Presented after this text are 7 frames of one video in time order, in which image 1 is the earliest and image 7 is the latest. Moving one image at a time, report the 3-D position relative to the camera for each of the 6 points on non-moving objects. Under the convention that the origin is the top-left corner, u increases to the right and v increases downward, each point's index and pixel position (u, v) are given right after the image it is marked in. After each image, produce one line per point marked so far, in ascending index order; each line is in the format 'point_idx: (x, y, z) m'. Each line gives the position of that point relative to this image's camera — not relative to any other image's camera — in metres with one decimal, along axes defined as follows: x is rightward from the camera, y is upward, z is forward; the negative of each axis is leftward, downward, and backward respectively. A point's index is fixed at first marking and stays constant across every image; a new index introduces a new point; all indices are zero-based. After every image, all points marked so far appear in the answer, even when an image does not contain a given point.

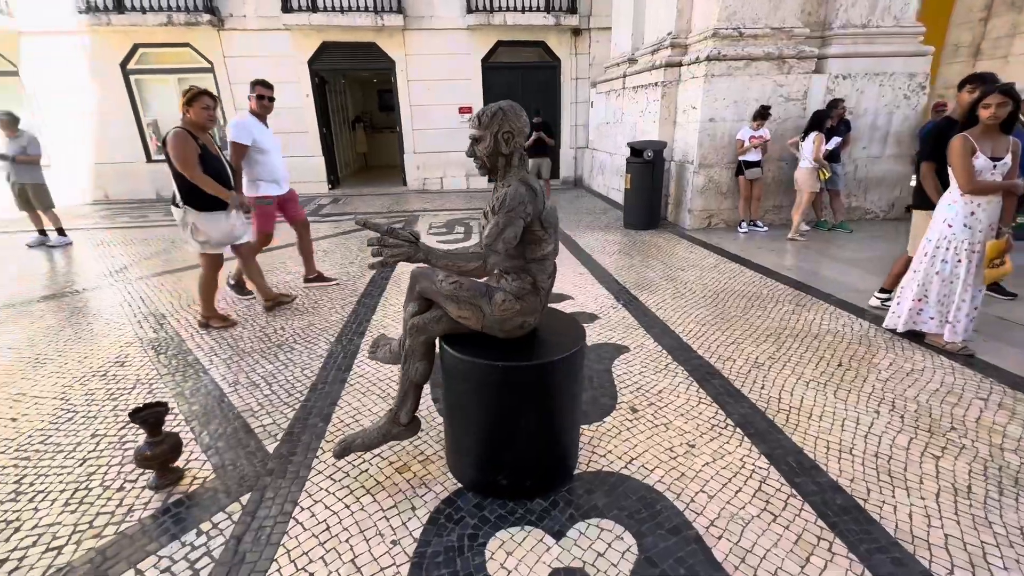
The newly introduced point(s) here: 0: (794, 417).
0: (+1.4, -0.6, +2.3) m
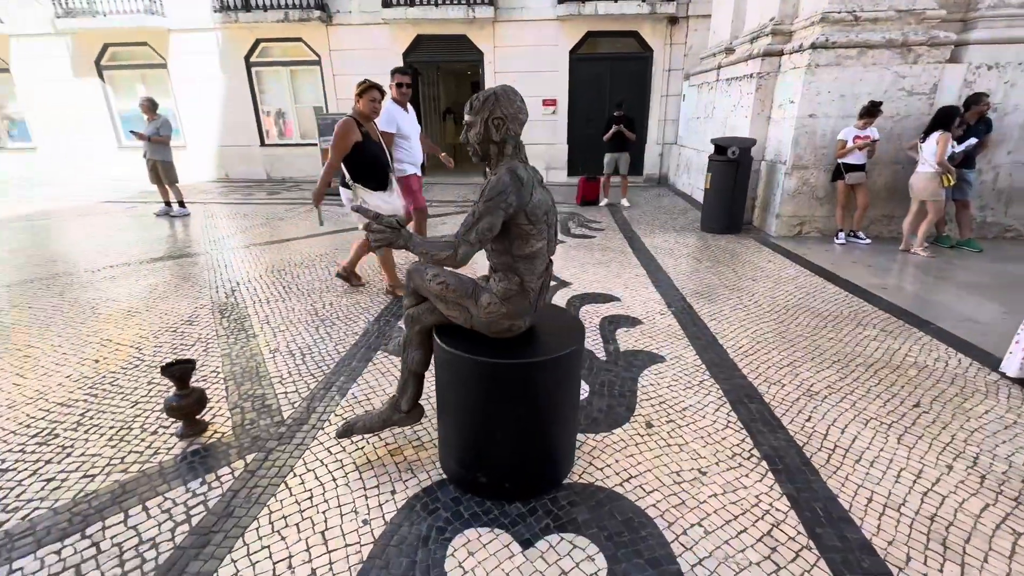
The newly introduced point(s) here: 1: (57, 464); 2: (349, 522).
0: (+1.4, -0.7, +2.0) m
1: (-1.9, -0.7, +1.9) m
2: (-0.6, -0.8, +1.7) m
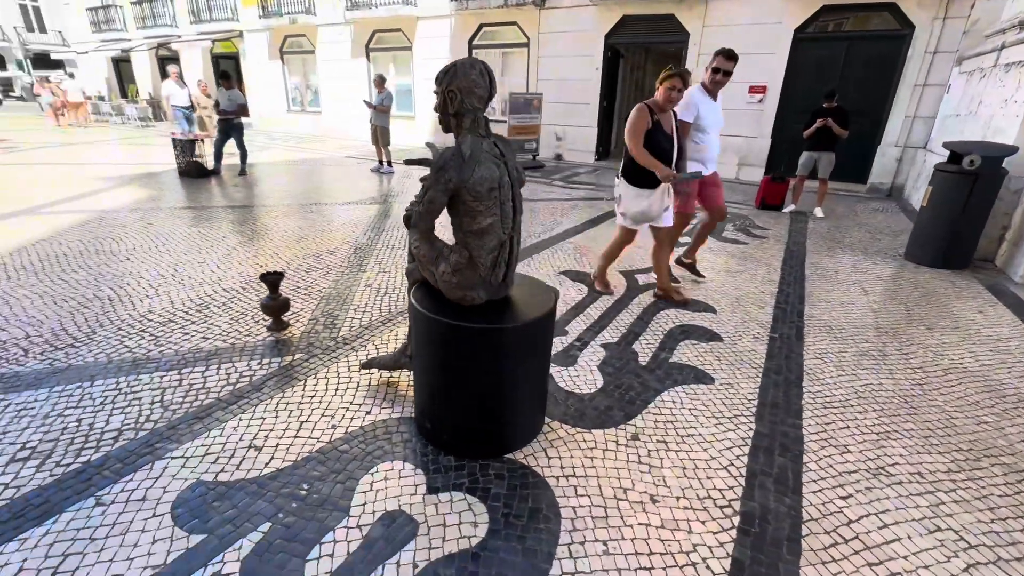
0: (+1.1, -0.9, +1.6) m
1: (-1.8, -0.2, +2.7) m
2: (-0.8, -0.6, +2.0) m
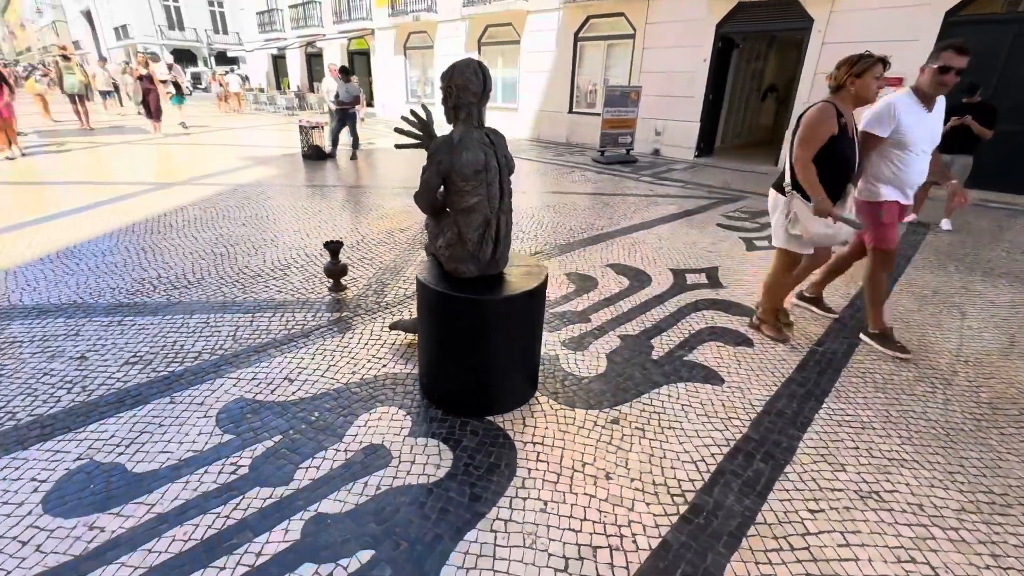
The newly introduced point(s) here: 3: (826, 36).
0: (+0.9, -0.9, +1.5) m
1: (-1.7, +0.1, +3.3) m
2: (-0.9, -0.4, +2.4) m
3: (+5.4, +4.3, +8.0) m
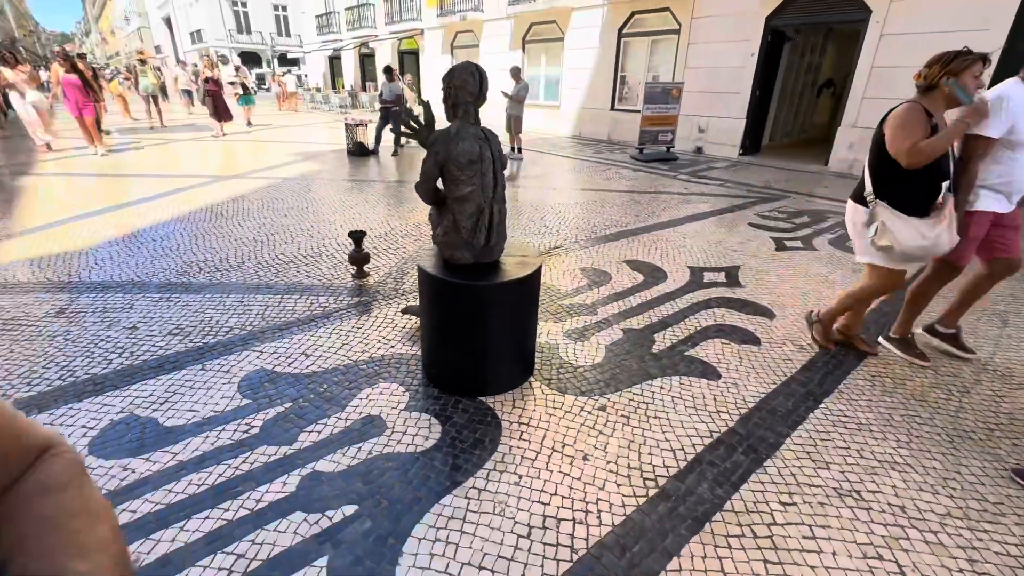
0: (+0.8, -0.9, +1.6) m
1: (-1.6, +0.2, +3.6) m
2: (-0.9, -0.3, +2.6) m
3: (+6.0, +4.2, +7.6) m
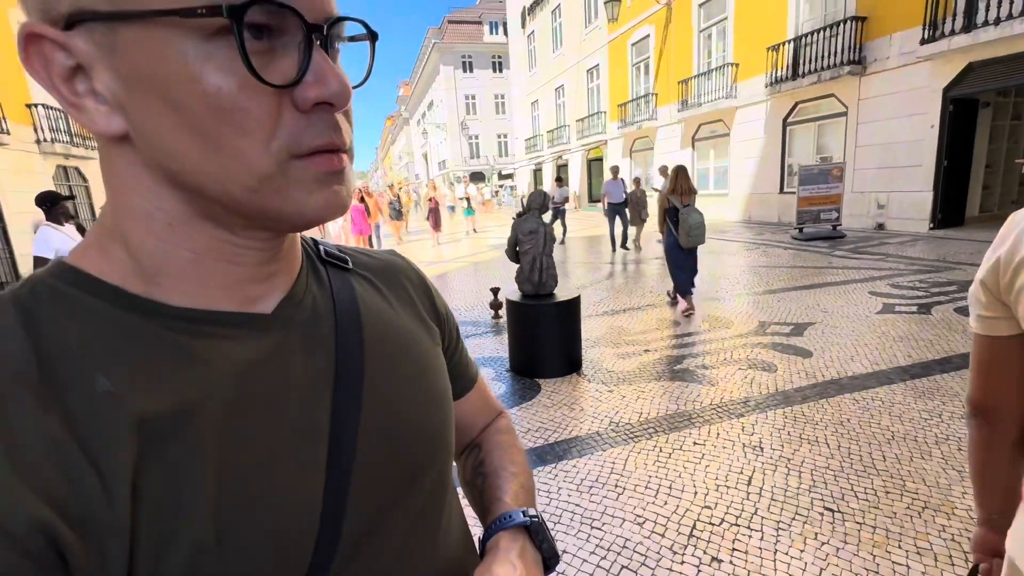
0: (+0.7, -0.9, +2.5) m
1: (-0.5, -0.3, +5.4) m
2: (-0.3, -0.6, +4.2) m
3: (+8.3, +2.9, +6.7) m
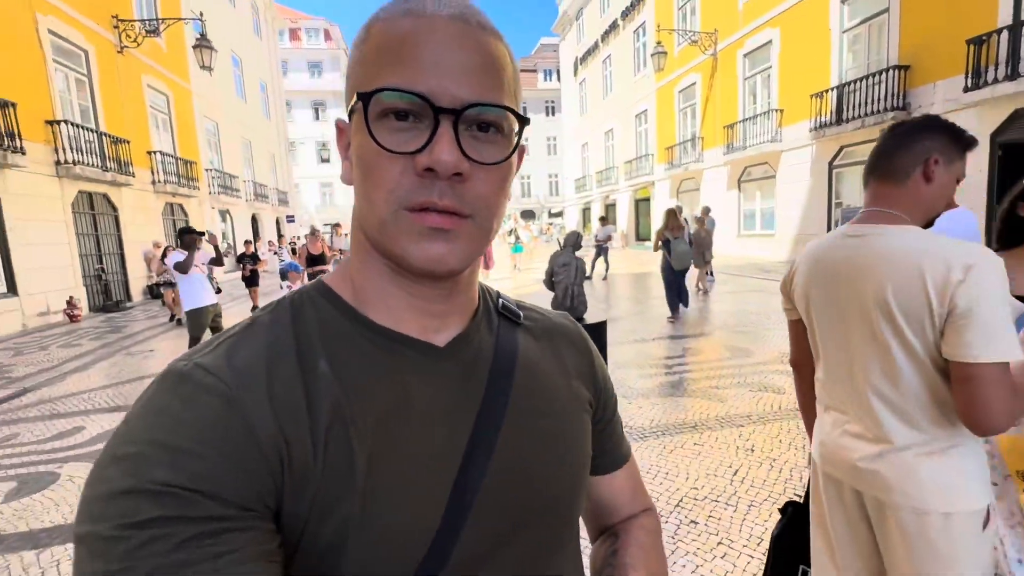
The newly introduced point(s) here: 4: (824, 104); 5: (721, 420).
0: (+0.9, -1.0, +3.0) m
1: (0.0, -0.6, +6.1) m
2: (+0.1, -0.8, +4.8) m
3: (+9.0, +2.3, +6.6) m
4: (+7.7, +4.5, +11.6) m
5: (+1.5, -1.0, +3.3) m
